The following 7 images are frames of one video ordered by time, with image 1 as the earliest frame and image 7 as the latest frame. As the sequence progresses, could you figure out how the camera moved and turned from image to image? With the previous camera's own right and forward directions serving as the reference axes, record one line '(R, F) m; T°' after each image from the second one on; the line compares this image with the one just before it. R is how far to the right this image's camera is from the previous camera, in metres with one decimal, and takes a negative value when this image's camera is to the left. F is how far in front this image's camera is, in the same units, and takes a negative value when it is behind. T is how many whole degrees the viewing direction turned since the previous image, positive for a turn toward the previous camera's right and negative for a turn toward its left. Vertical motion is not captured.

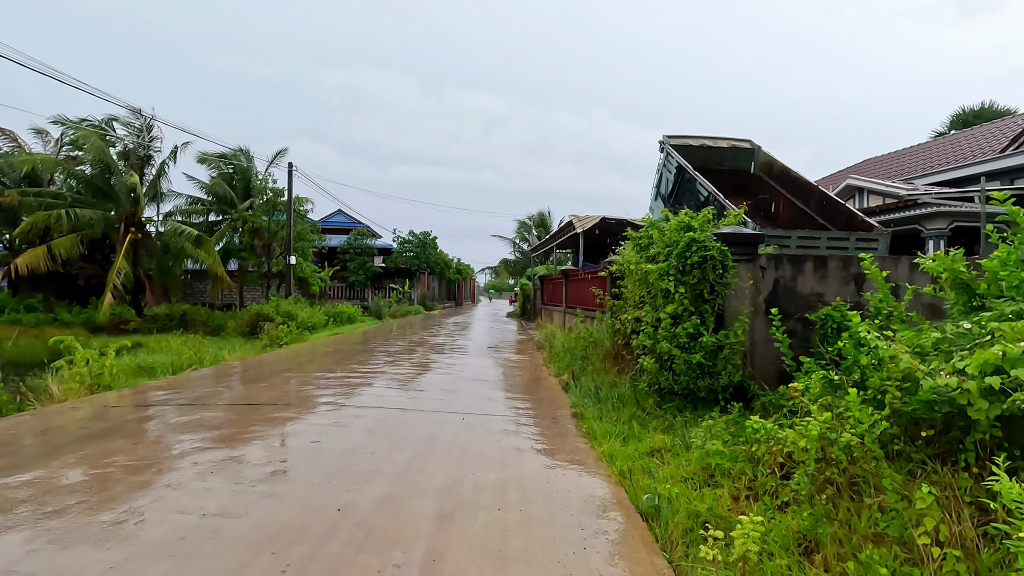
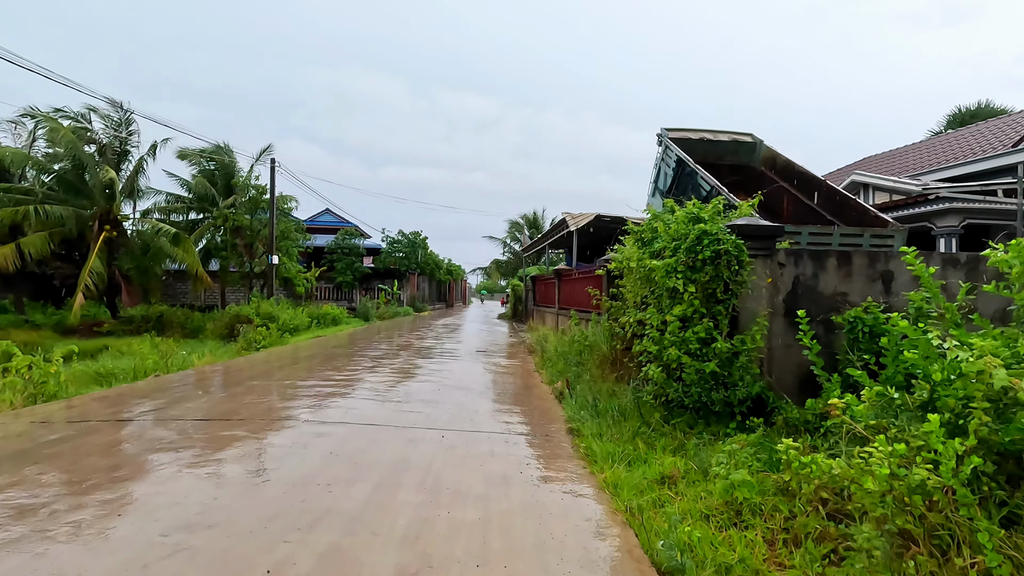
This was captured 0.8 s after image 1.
(0.0, +0.6) m; +1°
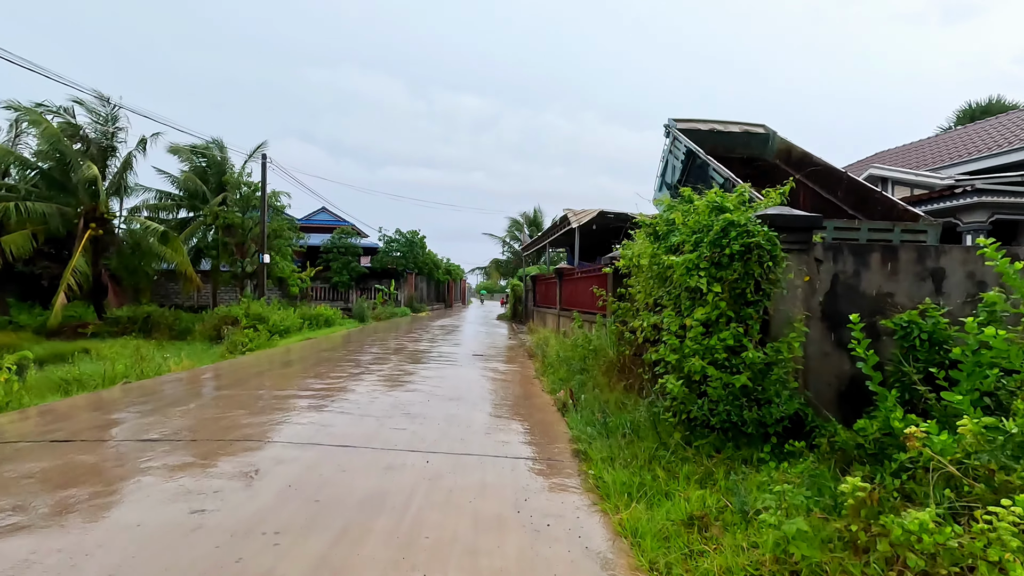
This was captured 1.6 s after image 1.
(0.0, +0.6) m; 0°
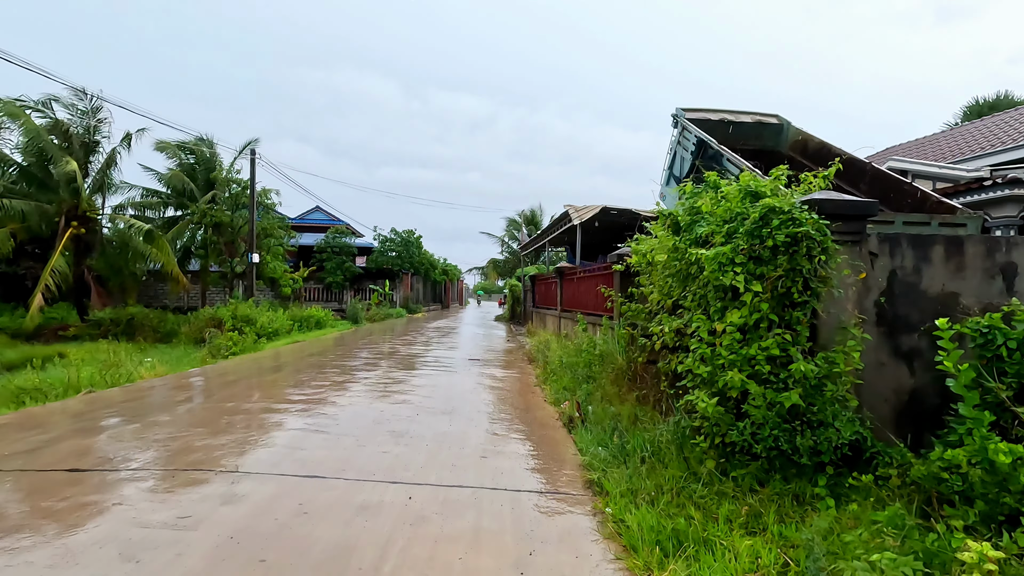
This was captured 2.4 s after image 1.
(0.0, +0.6) m; 0°
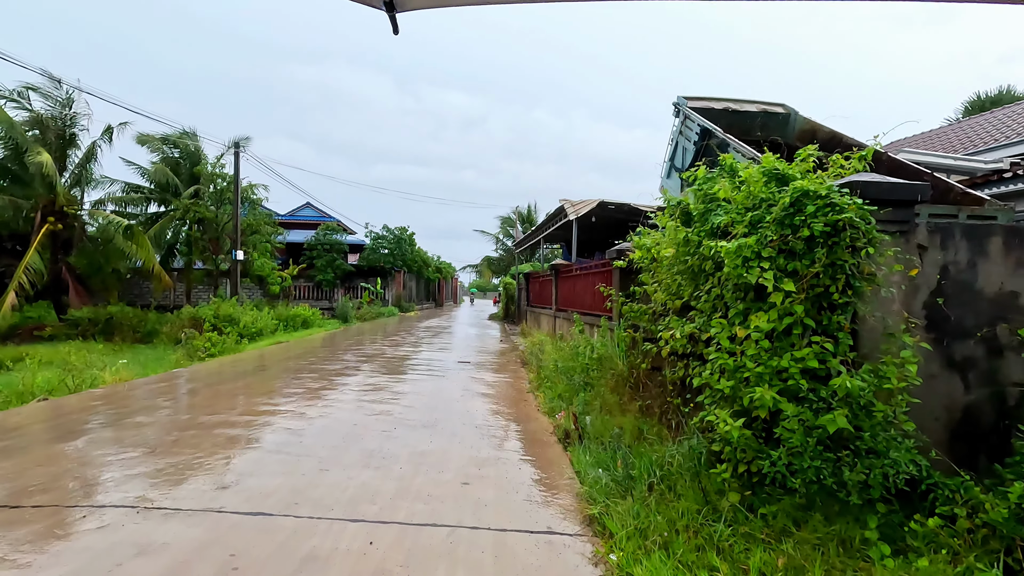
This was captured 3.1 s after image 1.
(+0.1, +0.5) m; 0°
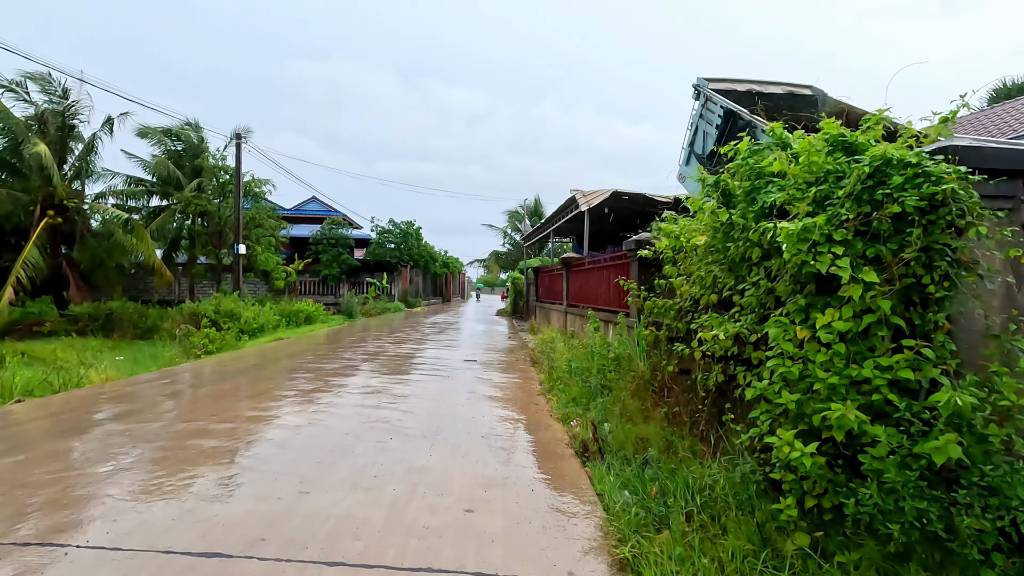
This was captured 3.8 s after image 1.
(0.0, +0.5) m; -1°
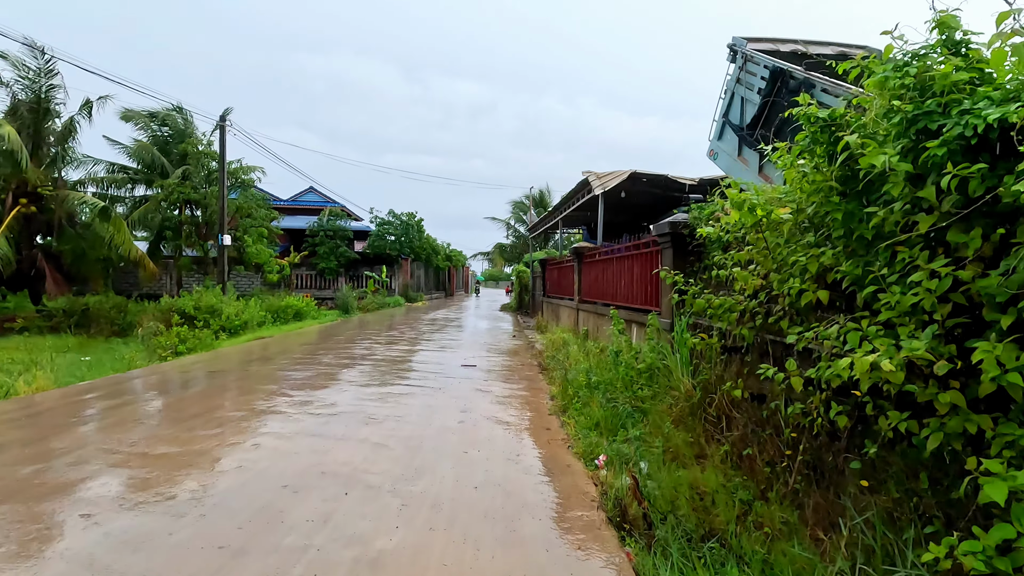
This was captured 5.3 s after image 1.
(0.0, +1.2) m; -1°
